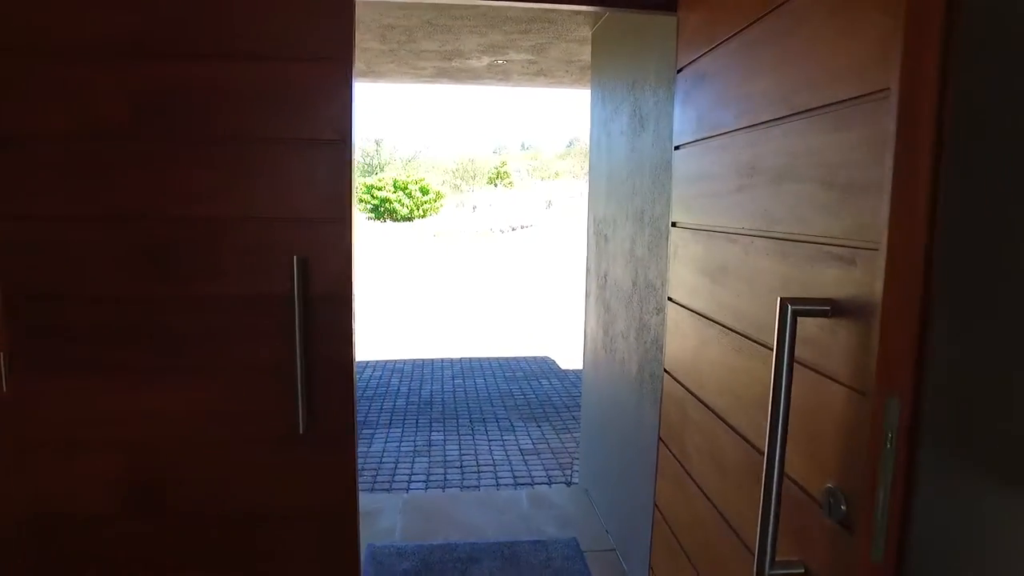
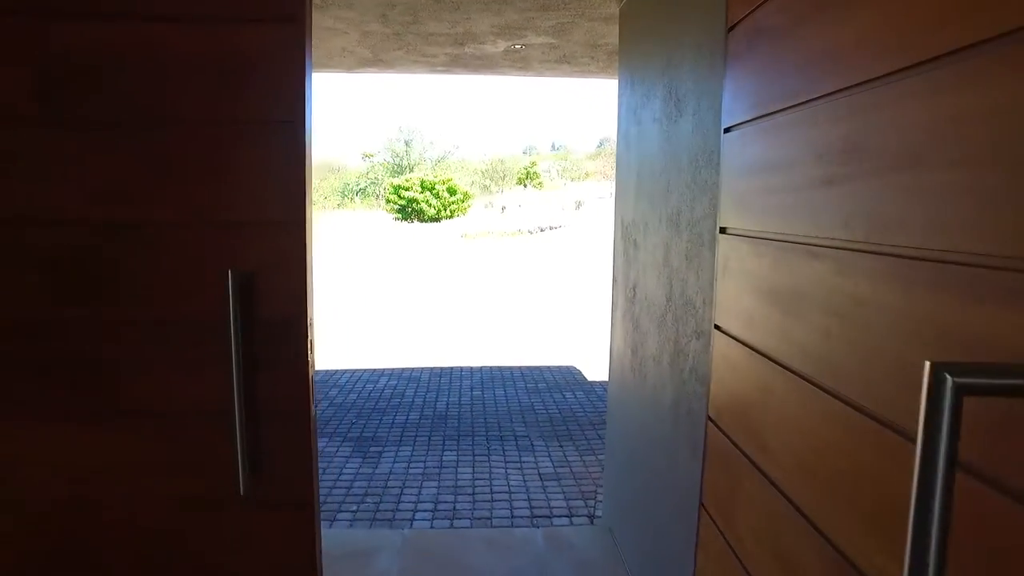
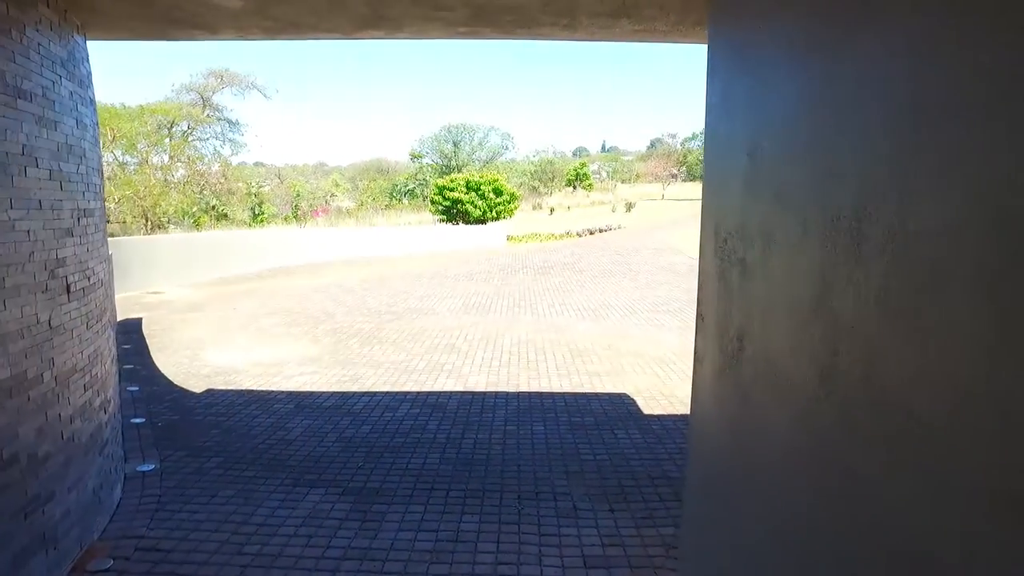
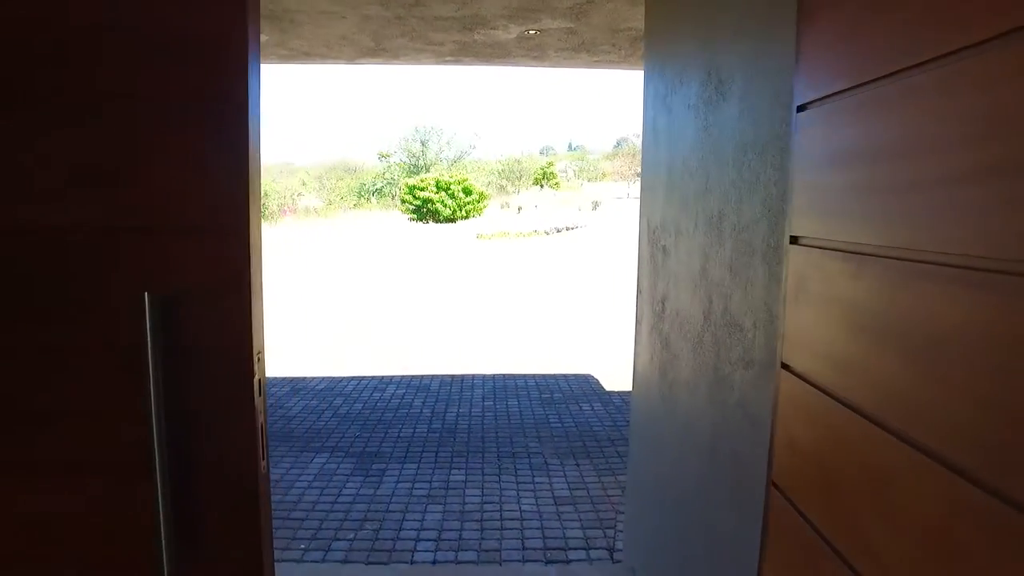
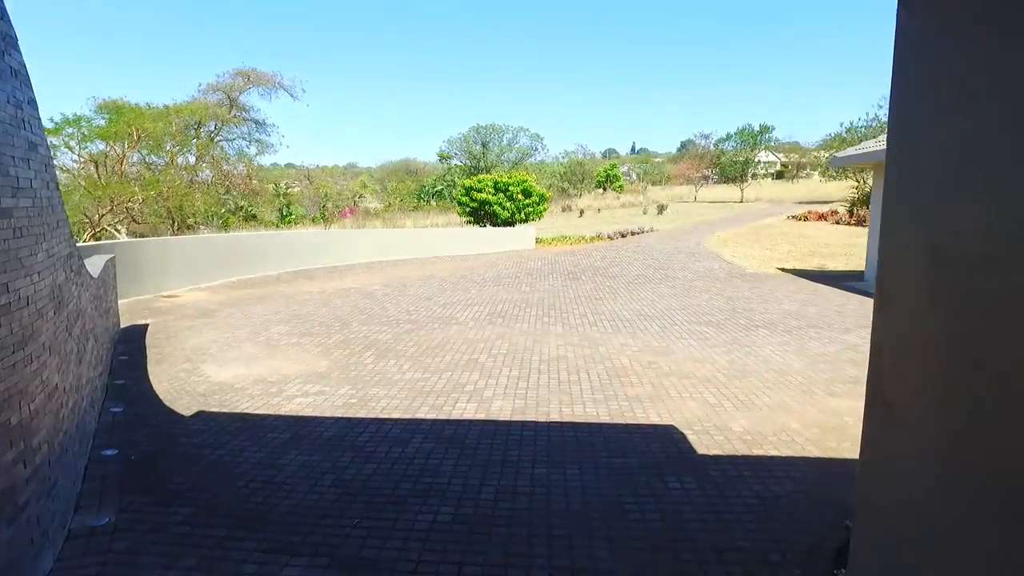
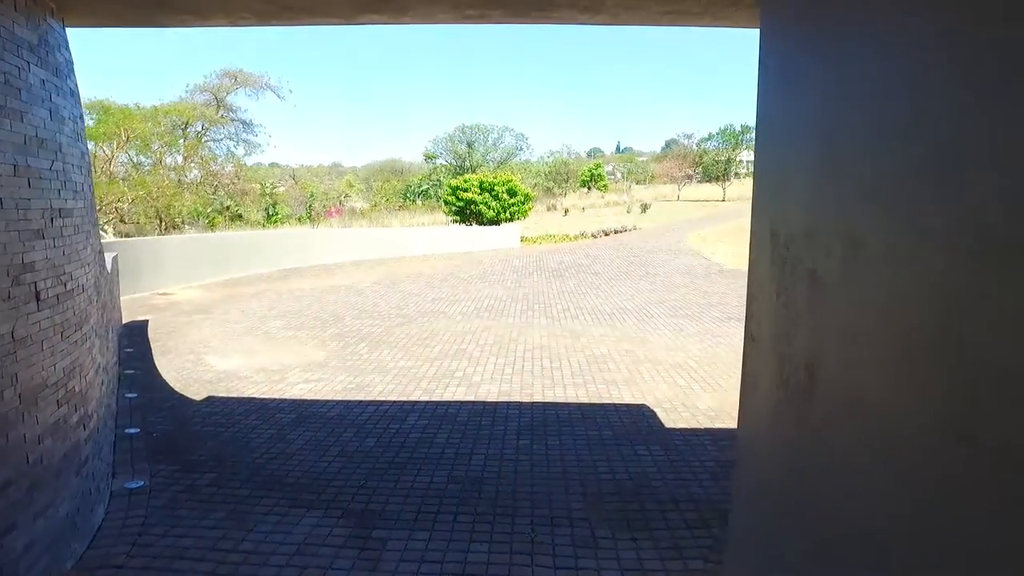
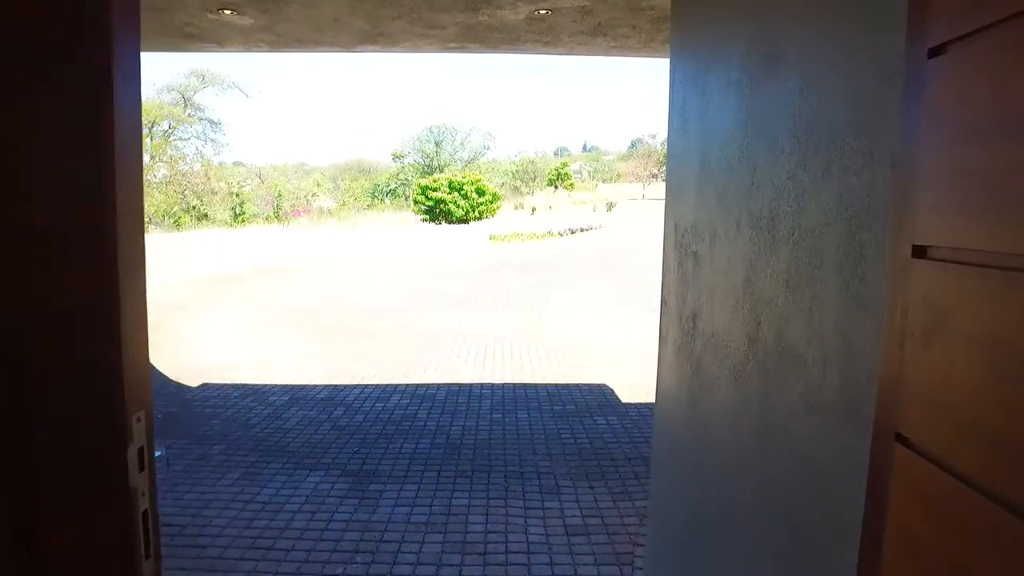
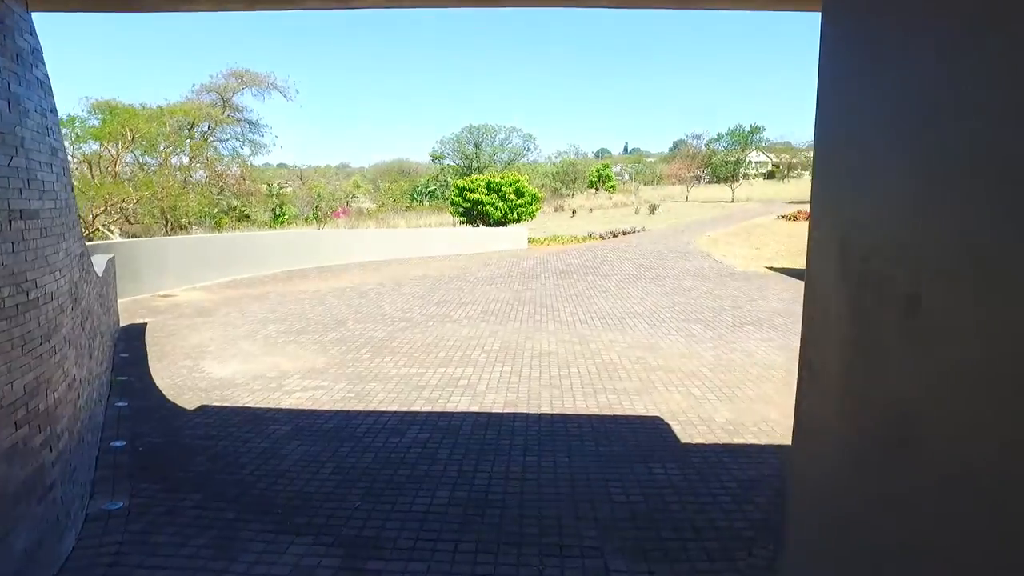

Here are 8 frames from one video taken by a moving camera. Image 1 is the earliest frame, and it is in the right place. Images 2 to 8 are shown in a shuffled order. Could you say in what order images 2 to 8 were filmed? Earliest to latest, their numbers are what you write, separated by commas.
2, 4, 7, 3, 6, 8, 5
